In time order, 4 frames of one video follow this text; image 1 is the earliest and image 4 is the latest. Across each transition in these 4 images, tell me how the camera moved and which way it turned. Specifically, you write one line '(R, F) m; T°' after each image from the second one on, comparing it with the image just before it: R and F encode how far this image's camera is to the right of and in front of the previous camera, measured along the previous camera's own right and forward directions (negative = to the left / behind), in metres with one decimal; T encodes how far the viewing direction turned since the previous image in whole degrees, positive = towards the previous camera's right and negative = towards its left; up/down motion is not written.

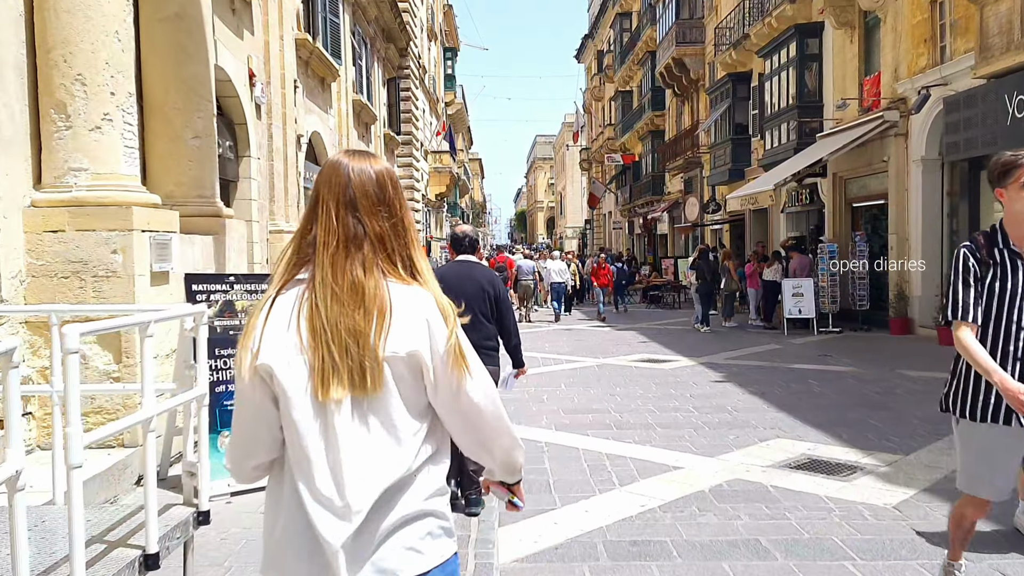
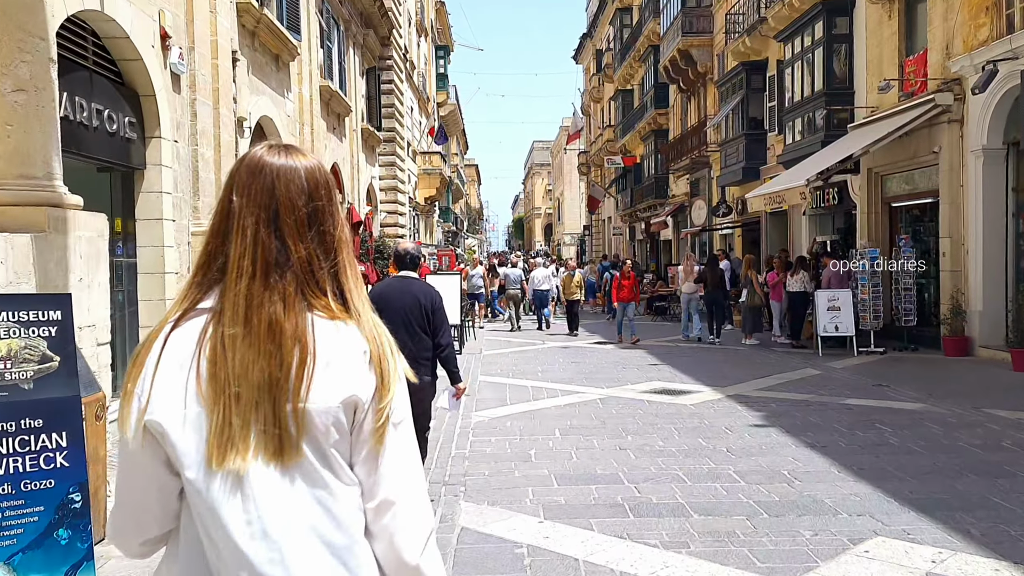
(+0.2, +2.3) m; 0°
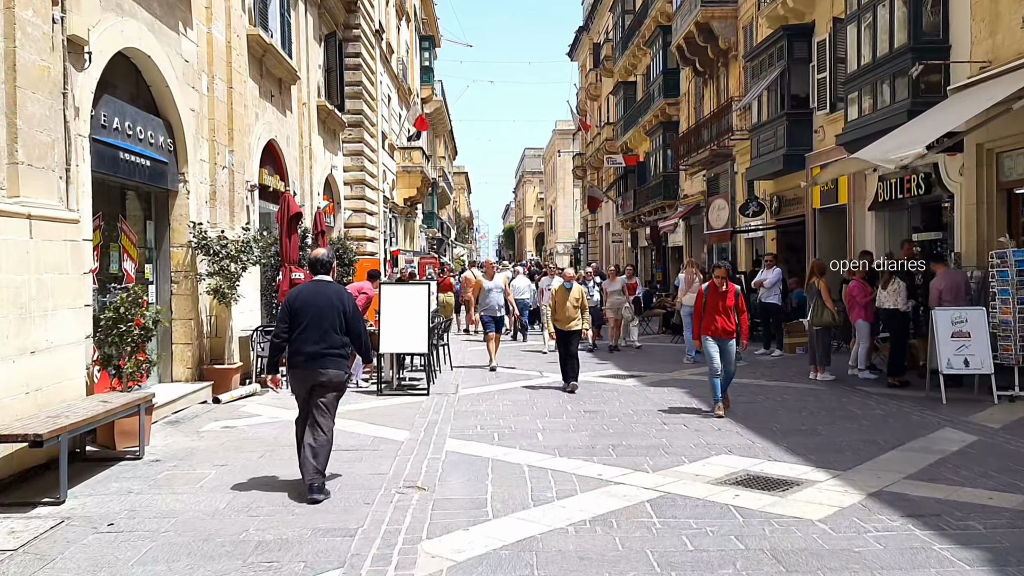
(0.0, +4.1) m; +1°
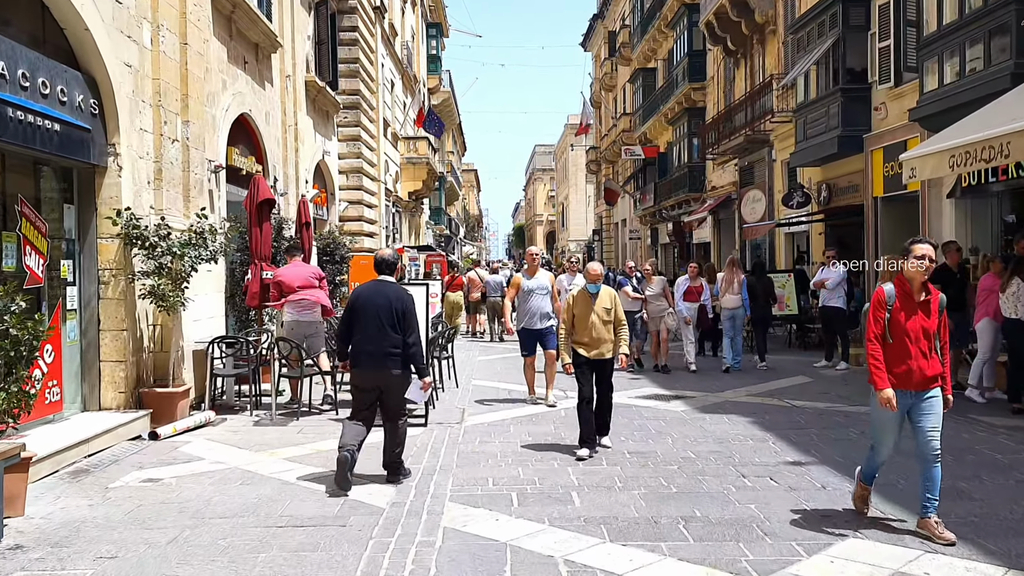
(-0.1, +2.2) m; -1°
